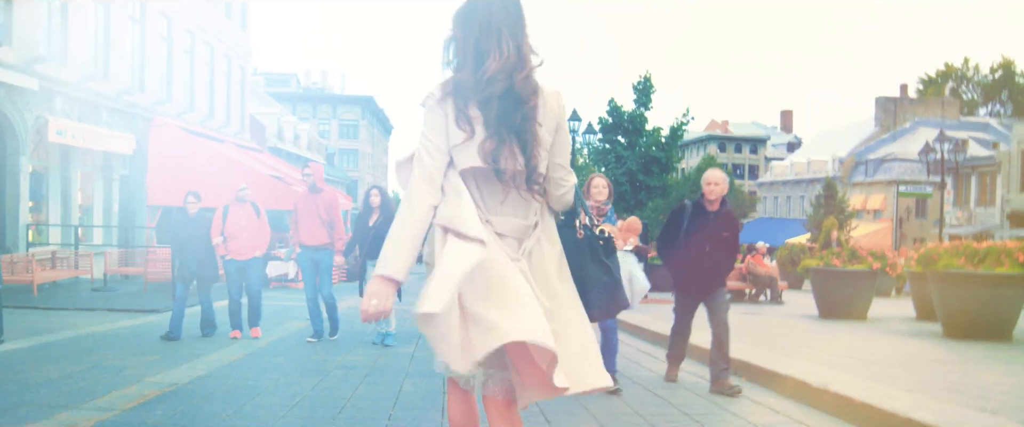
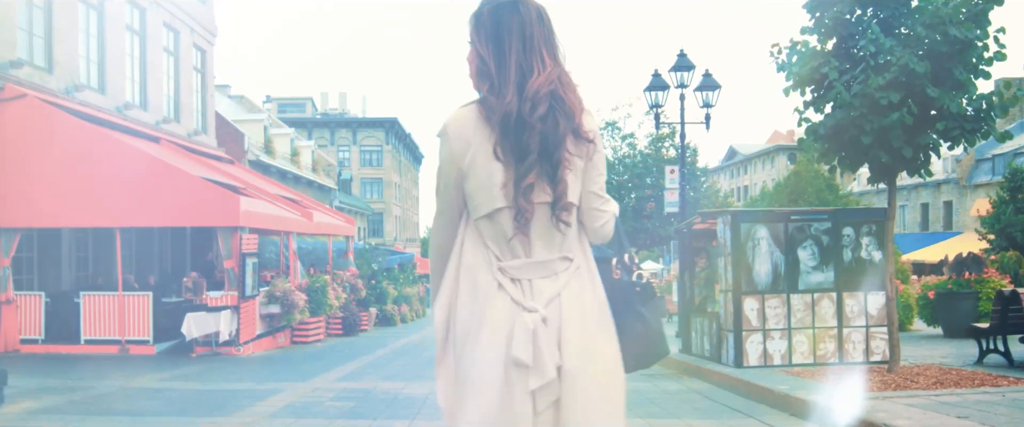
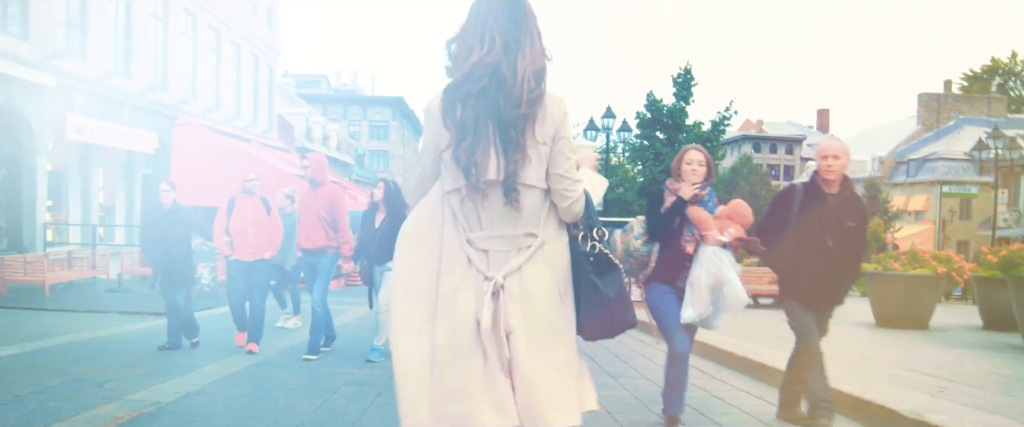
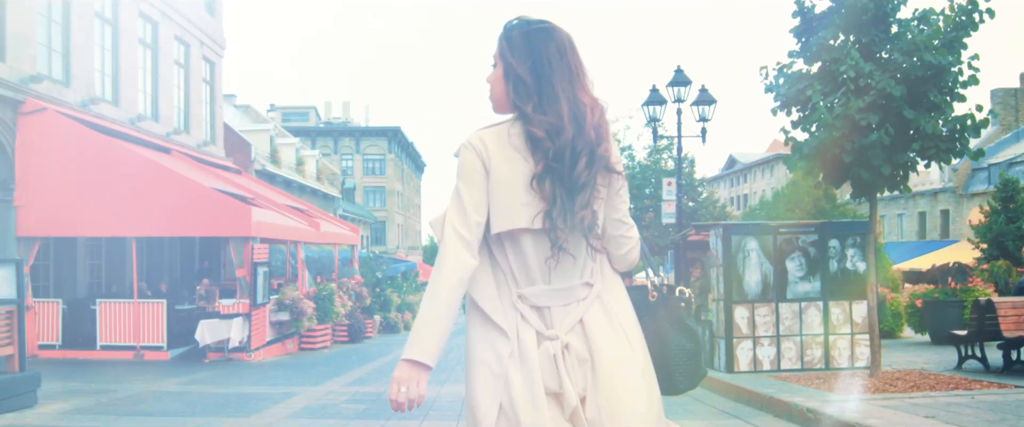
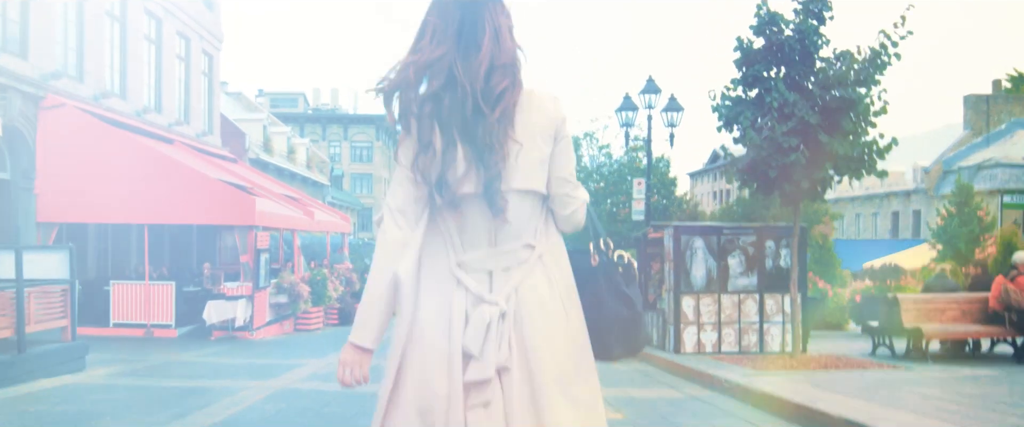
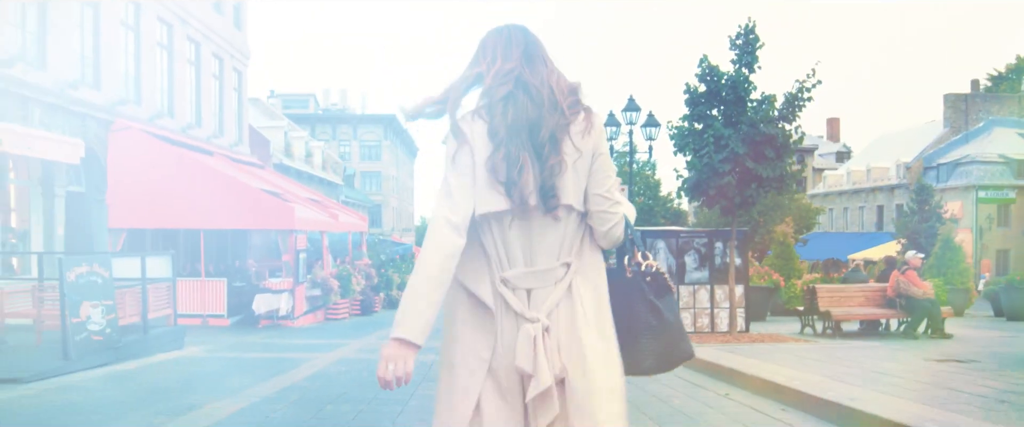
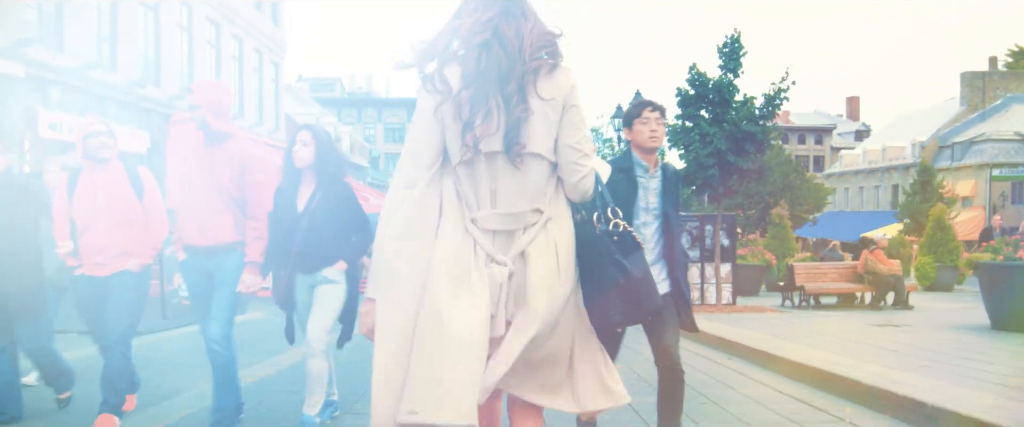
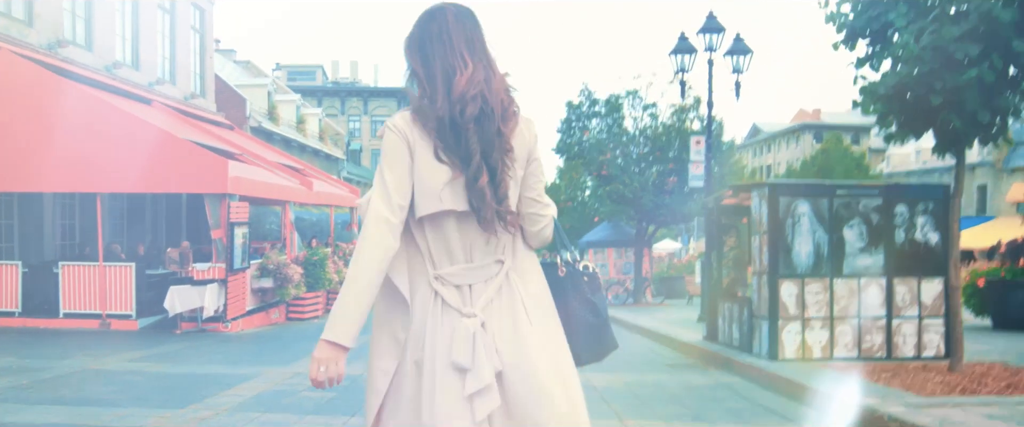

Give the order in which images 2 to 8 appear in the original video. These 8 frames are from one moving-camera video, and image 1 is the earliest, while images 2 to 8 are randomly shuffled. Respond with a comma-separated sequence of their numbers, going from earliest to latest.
3, 7, 6, 5, 4, 2, 8
